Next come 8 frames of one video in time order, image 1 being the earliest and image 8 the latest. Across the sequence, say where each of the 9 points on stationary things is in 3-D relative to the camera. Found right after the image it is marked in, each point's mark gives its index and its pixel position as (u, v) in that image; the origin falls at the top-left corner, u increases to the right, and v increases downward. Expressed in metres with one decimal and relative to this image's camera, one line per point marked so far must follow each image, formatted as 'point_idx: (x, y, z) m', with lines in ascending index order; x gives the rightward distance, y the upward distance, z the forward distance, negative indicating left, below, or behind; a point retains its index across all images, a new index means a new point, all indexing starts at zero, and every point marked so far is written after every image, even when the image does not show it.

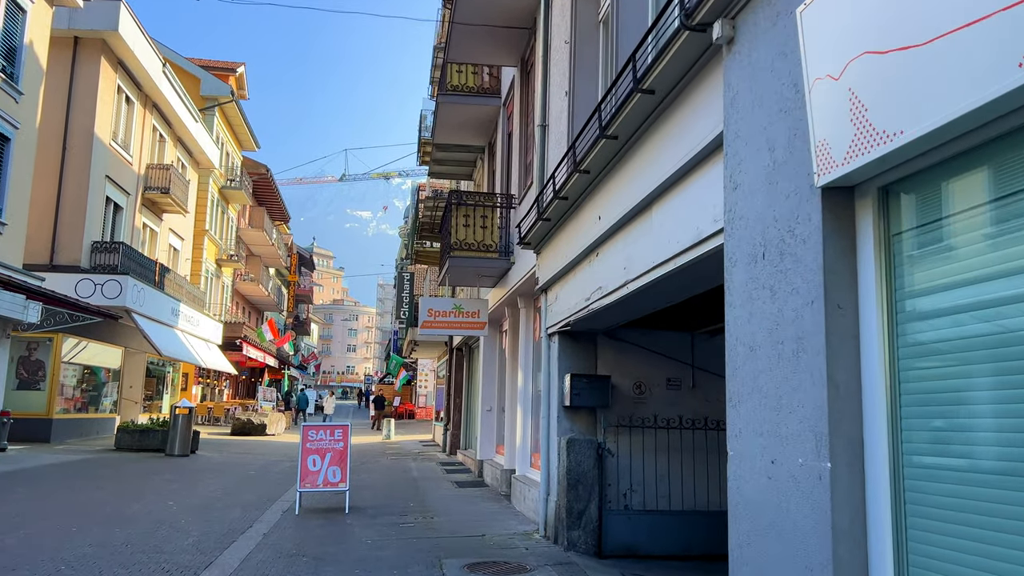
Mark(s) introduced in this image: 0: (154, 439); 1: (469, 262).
0: (-8.2, -3.5, +18.0) m
1: (-0.6, +0.4, +11.0) m
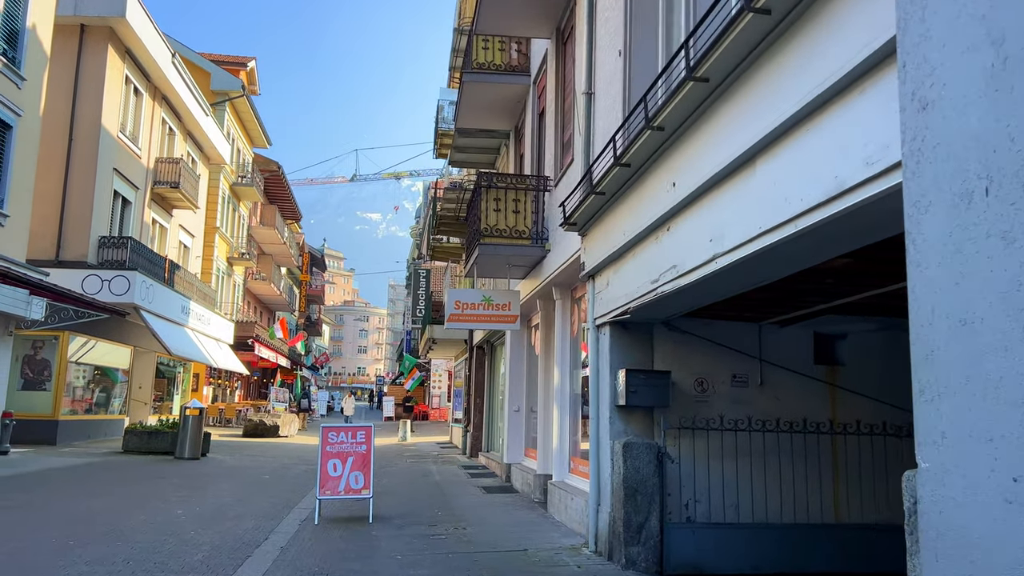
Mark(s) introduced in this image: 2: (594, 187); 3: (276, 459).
0: (-7.6, -3.4, +17.2) m
1: (-0.1, +0.5, +10.1) m
2: (+0.7, +0.9, +6.8) m
3: (-5.3, -3.9, +17.7) m
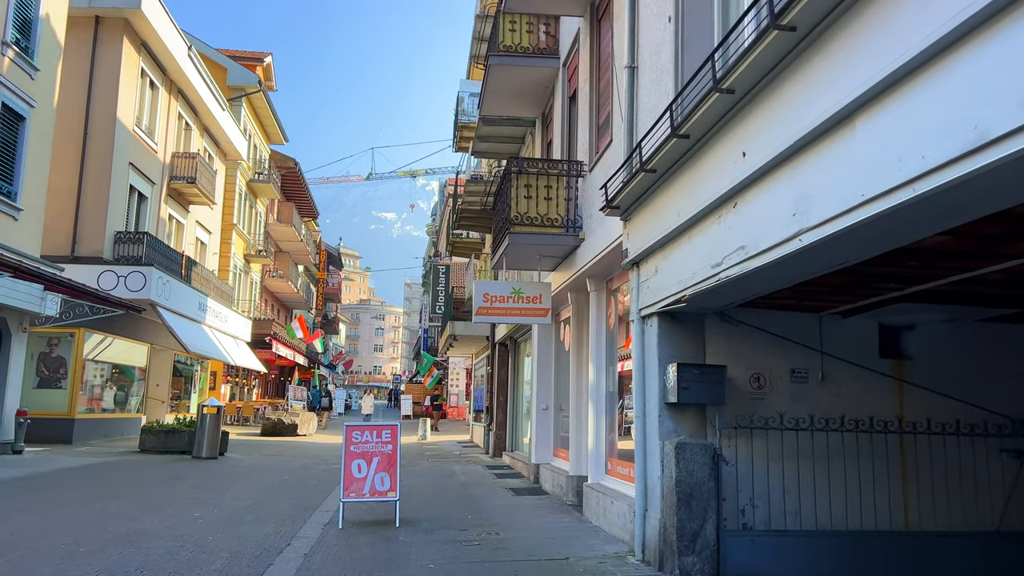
0: (-7.1, -3.3, +16.8) m
1: (+0.3, +0.6, +9.6) m
2: (+1.0, +1.0, +6.2) m
3: (-4.8, -3.8, +17.3) m
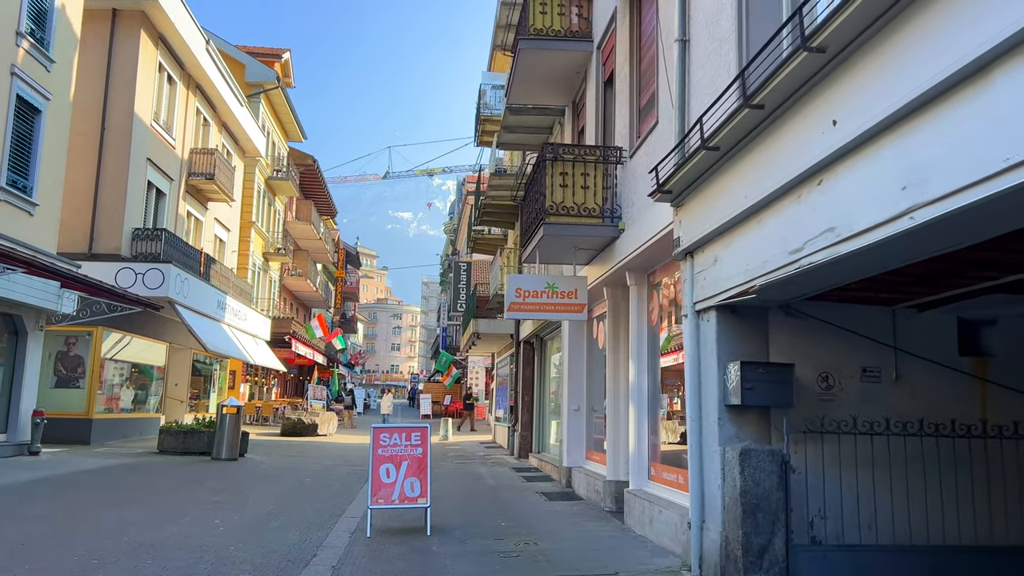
0: (-6.5, -3.2, +16.4) m
1: (+0.7, +0.7, +9.1) m
2: (+1.4, +1.1, +5.6) m
3: (-4.2, -3.7, +16.9) m
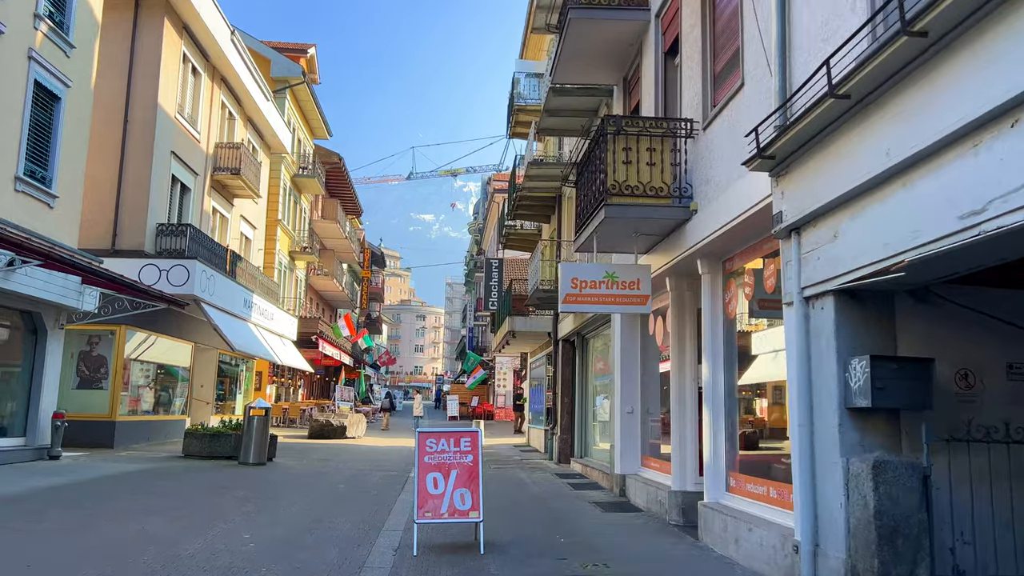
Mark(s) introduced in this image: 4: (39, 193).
0: (-5.7, -3.1, +15.7) m
1: (+1.3, +0.8, +8.1) m
2: (+1.9, +1.2, +4.7) m
3: (-3.4, -3.6, +16.0) m
4: (-8.1, +1.6, +13.4) m
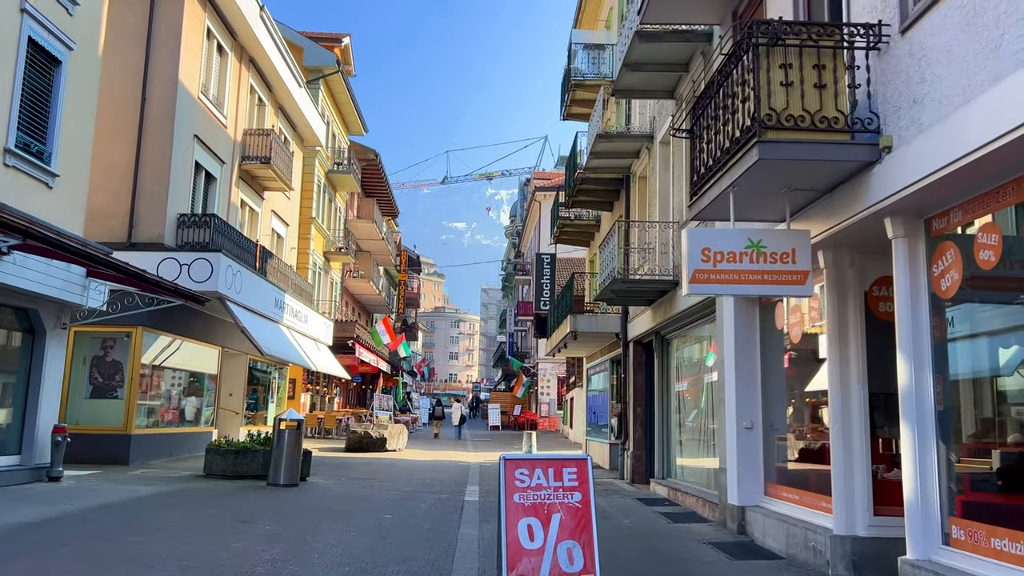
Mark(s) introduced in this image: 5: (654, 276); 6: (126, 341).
0: (-4.5, -3.0, +13.7) m
1: (+2.1, +1.0, +5.8) m
2: (+2.6, +1.4, +2.4) m
3: (-2.1, -3.5, +13.9) m
4: (-7.0, +1.7, +11.5) m
5: (+2.2, +0.2, +12.3) m
6: (-7.5, -1.0, +15.2) m
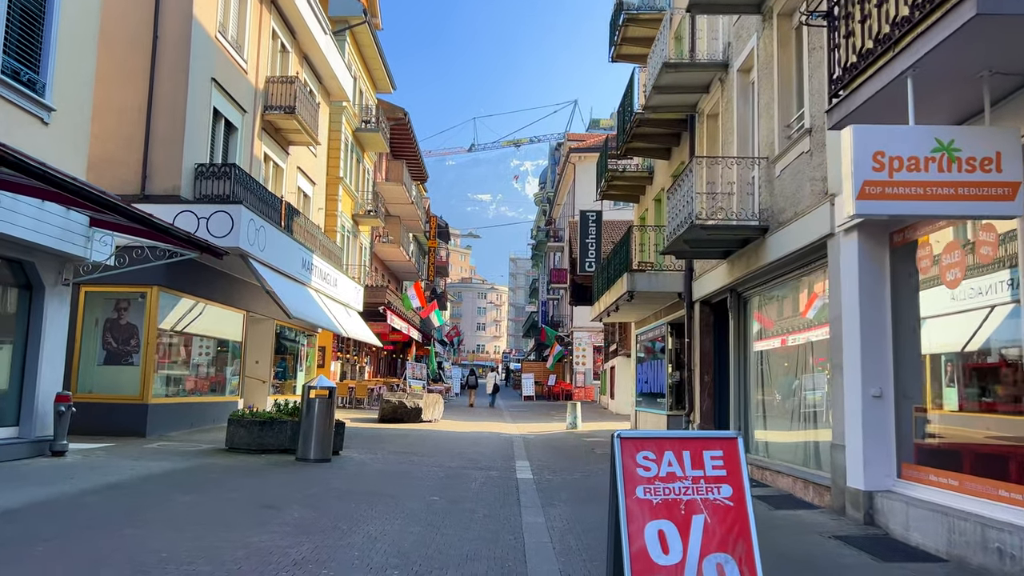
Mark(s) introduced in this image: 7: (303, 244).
0: (-3.6, -2.3, +12.3) m
1: (+2.7, +1.5, +4.1) m
2: (+3.1, +1.8, +0.6) m
3: (-1.2, -2.7, +12.5) m
4: (-6.2, +2.4, +10.1) m
5: (+3.0, +0.9, +10.6) m
6: (-6.6, -0.2, +13.9) m
7: (-5.2, +1.1, +19.6) m
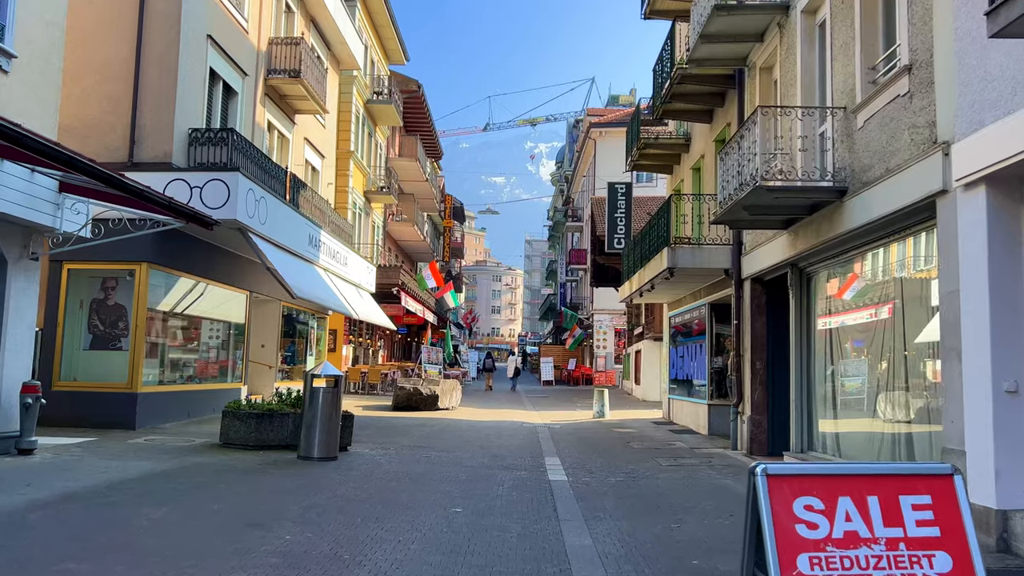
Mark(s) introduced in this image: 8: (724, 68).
0: (-3.2, -2.0, +10.9) m
1: (+3.0, +1.7, +2.6) m
2: (+3.3, +1.9, -0.9) m
3: (-0.8, -2.4, +11.1) m
4: (-5.8, +2.7, +8.7) m
5: (+3.4, +1.2, +9.1) m
6: (-6.1, +0.1, +12.5) m
7: (-4.7, +1.6, +18.2) m
8: (+3.5, +3.6, +13.1) m
